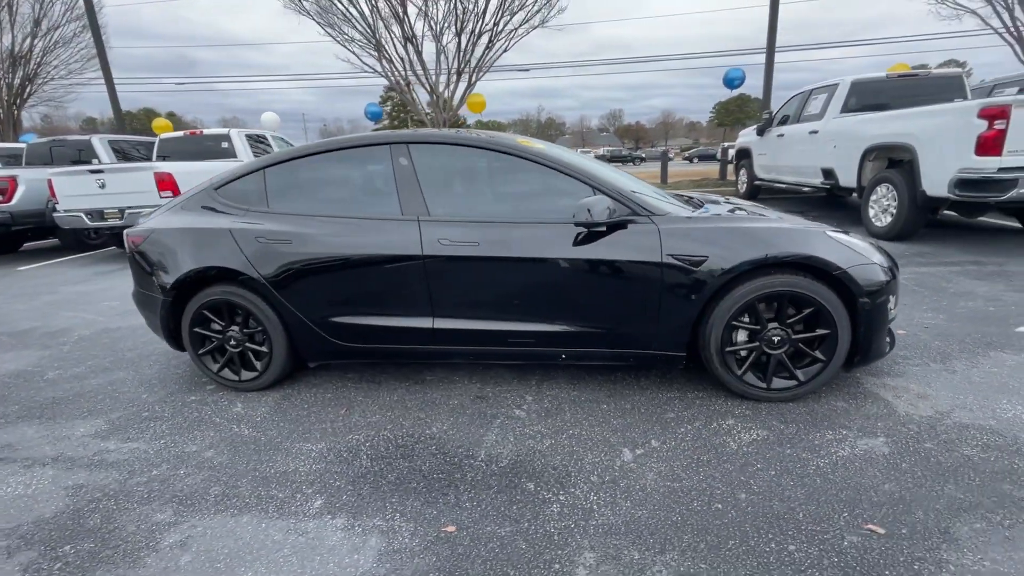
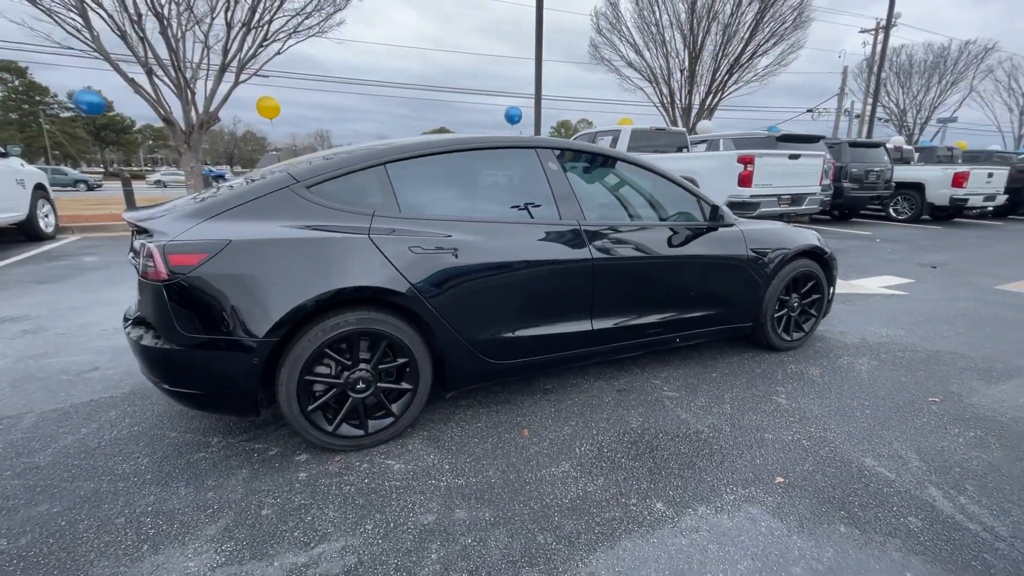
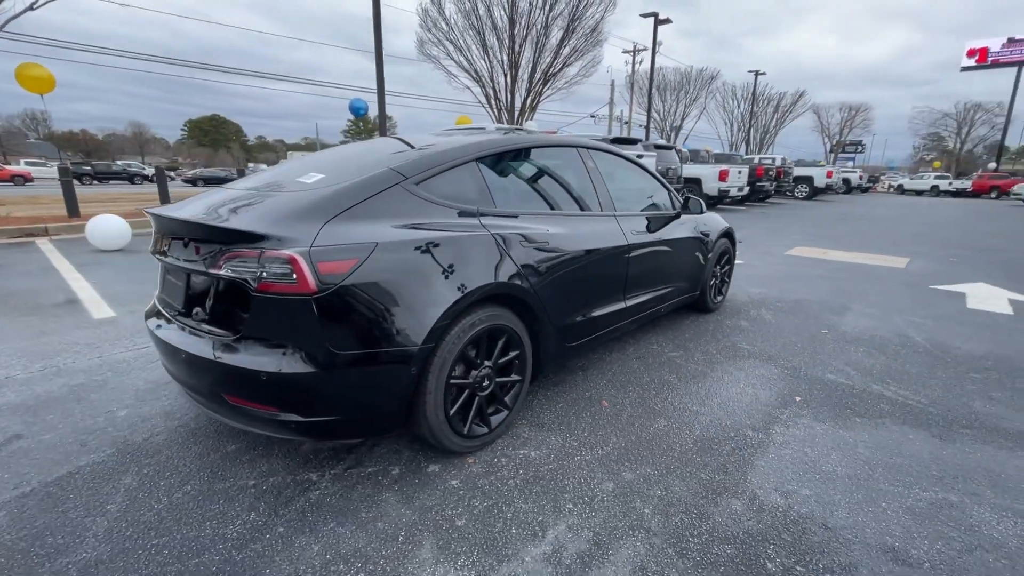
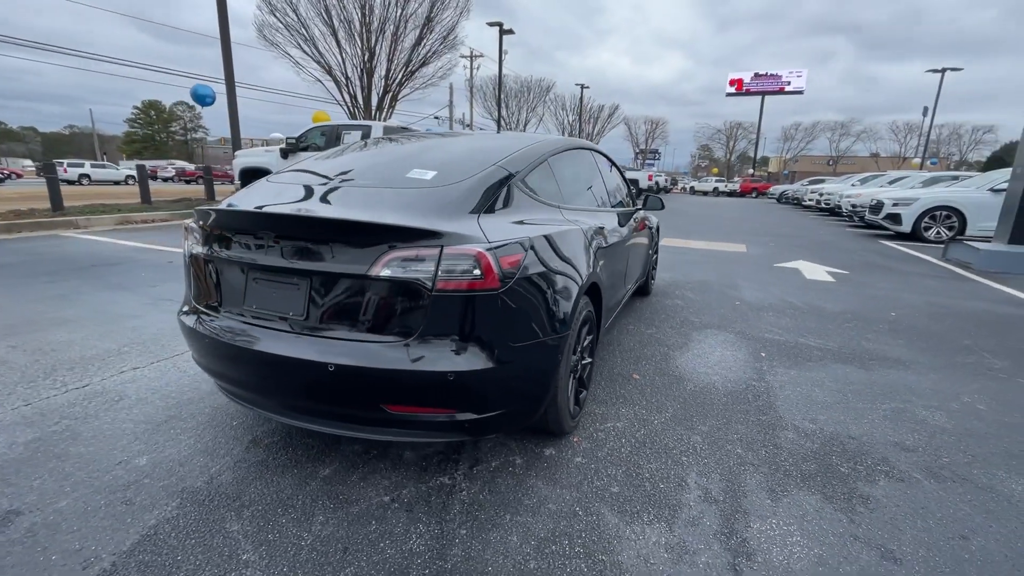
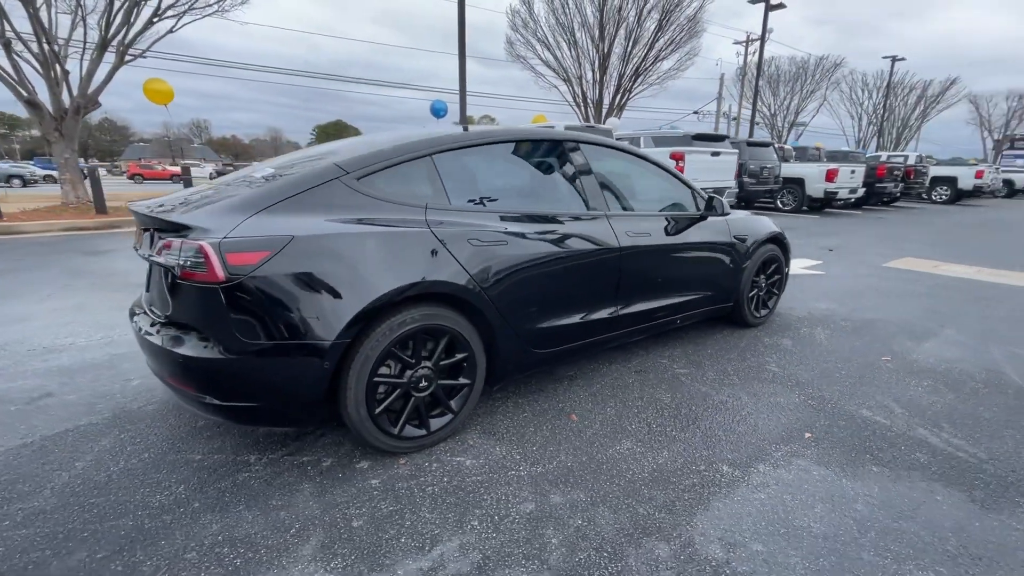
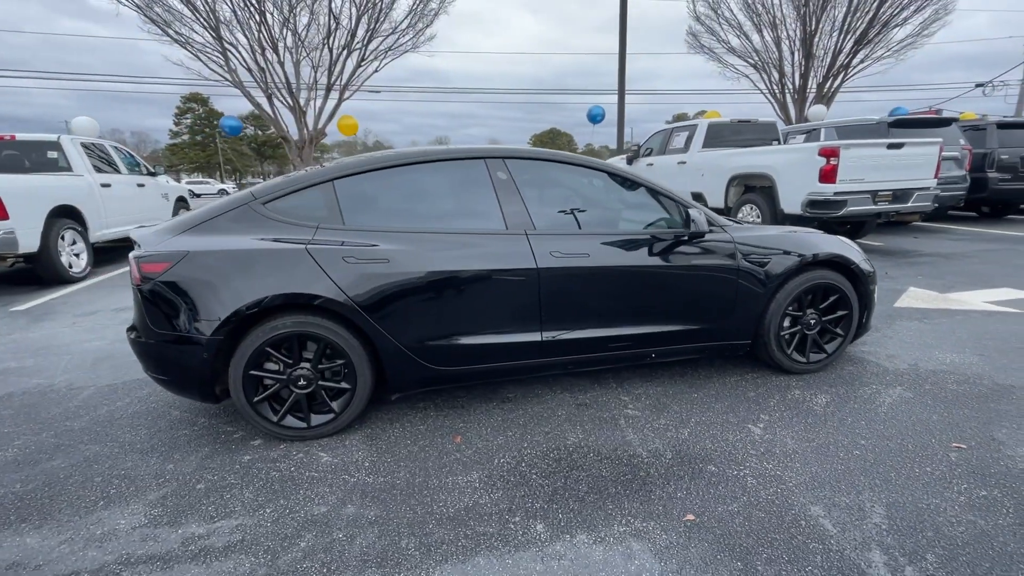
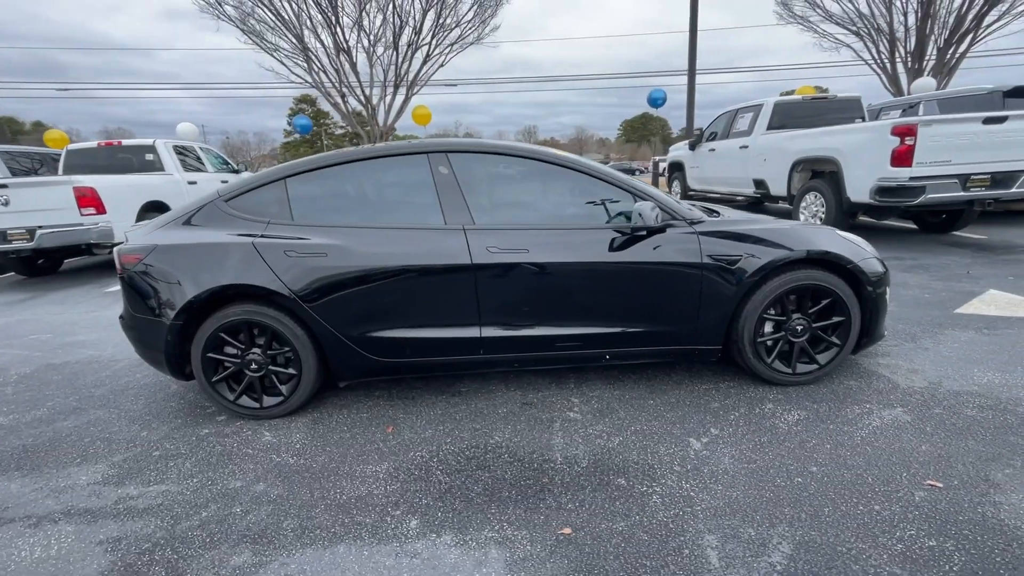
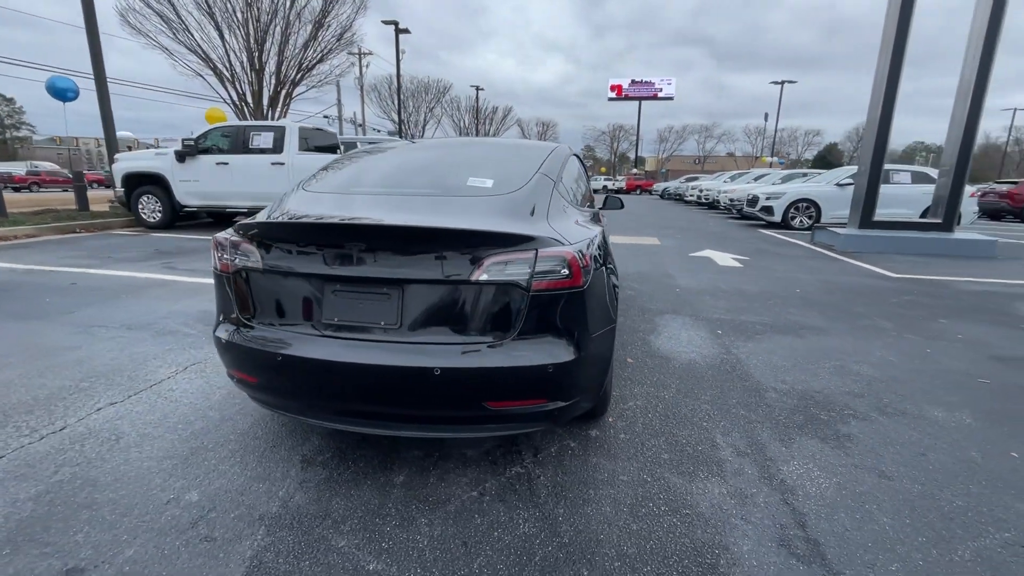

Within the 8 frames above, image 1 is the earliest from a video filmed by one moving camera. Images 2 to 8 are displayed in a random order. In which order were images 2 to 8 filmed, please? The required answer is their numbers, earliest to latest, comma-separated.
7, 6, 2, 5, 3, 4, 8
